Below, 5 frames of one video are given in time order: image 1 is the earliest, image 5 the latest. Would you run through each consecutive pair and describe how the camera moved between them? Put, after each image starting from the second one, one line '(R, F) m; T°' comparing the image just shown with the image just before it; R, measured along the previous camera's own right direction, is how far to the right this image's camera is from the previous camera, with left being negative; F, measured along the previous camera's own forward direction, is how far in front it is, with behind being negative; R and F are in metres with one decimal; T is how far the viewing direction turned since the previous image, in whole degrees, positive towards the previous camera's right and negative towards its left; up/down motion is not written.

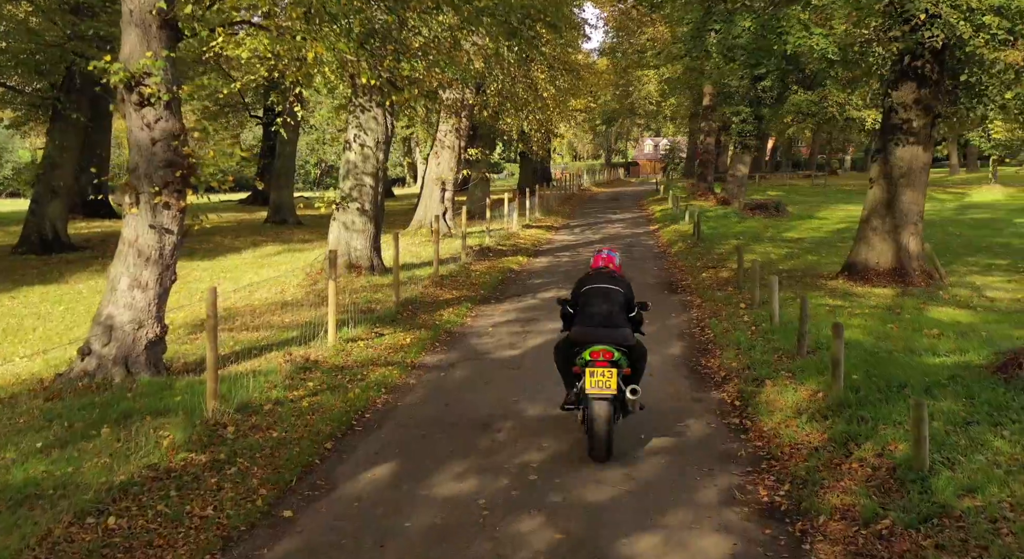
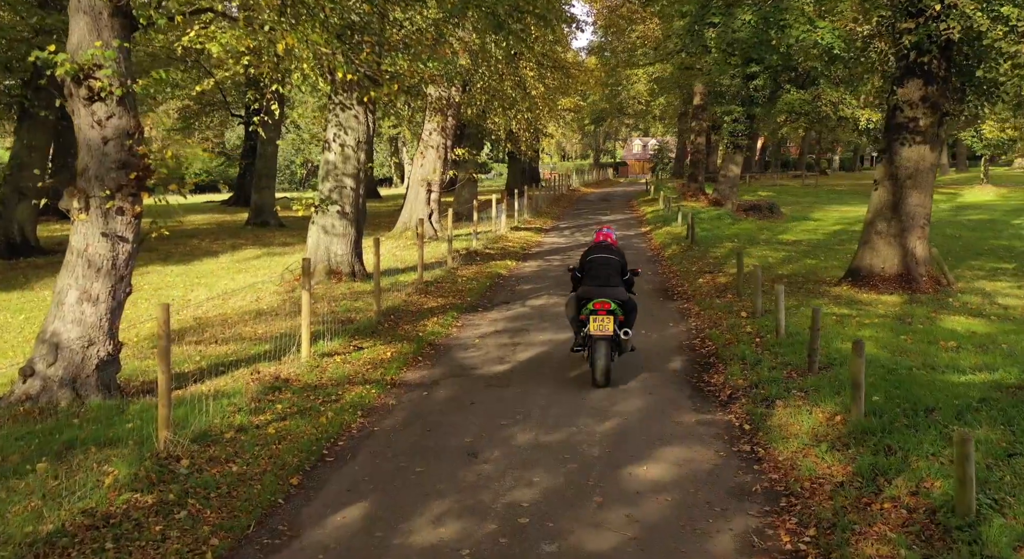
(0.0, +0.8) m; +1°
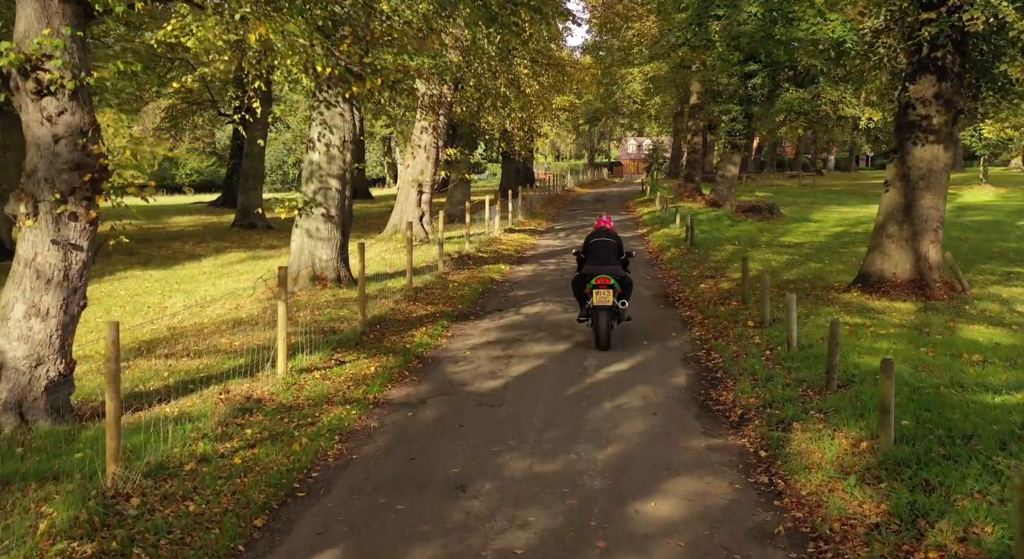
(0.0, +0.8) m; 0°
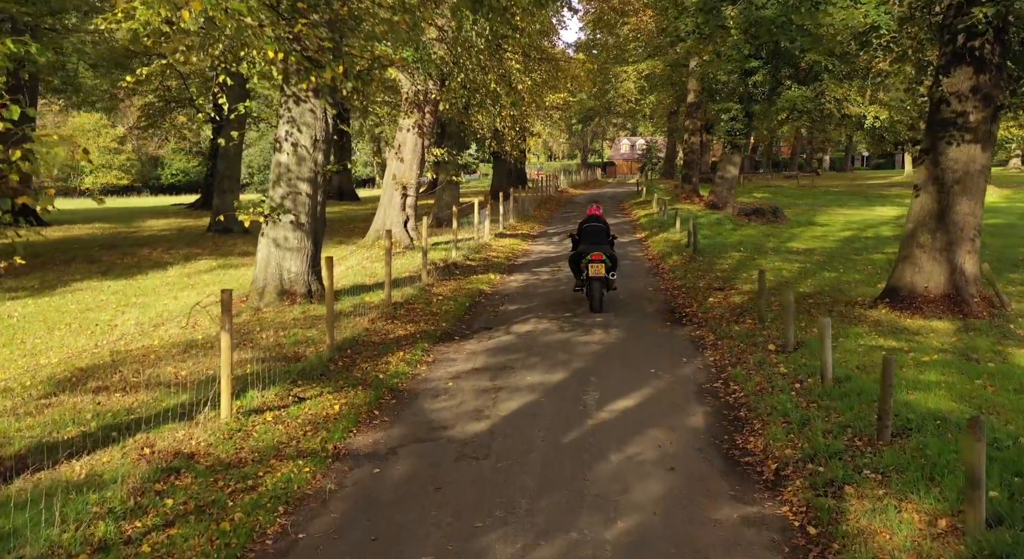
(0.0, +1.6) m; 0°
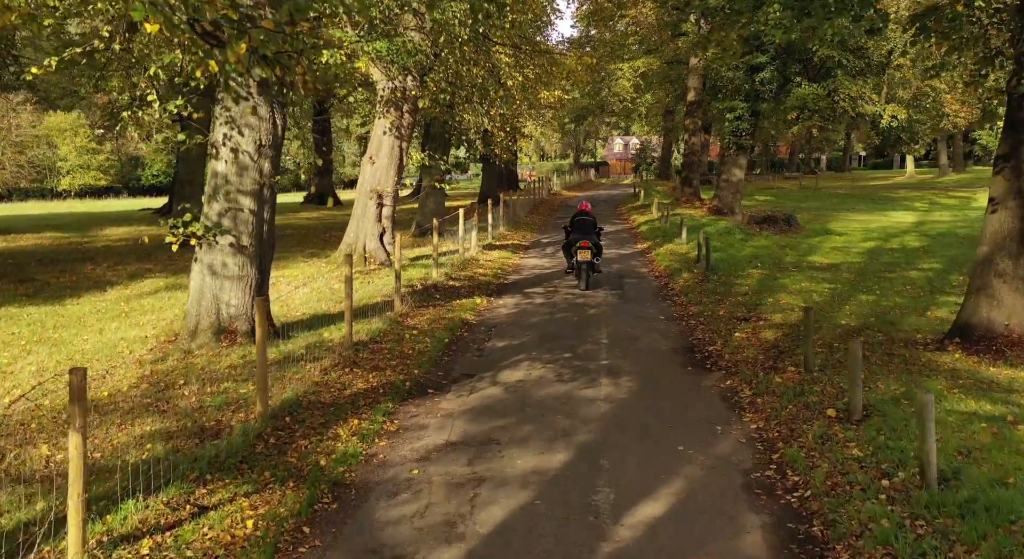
(+0.1, +2.6) m; 0°
